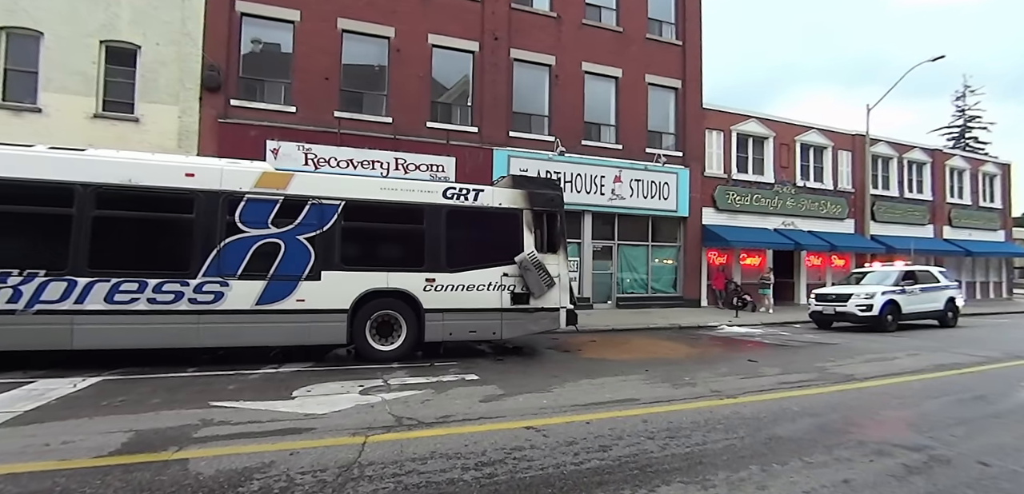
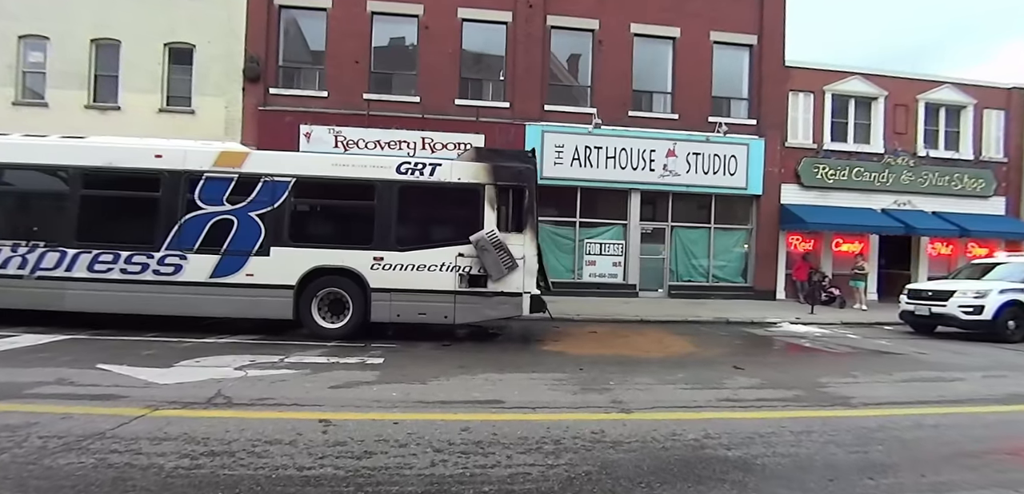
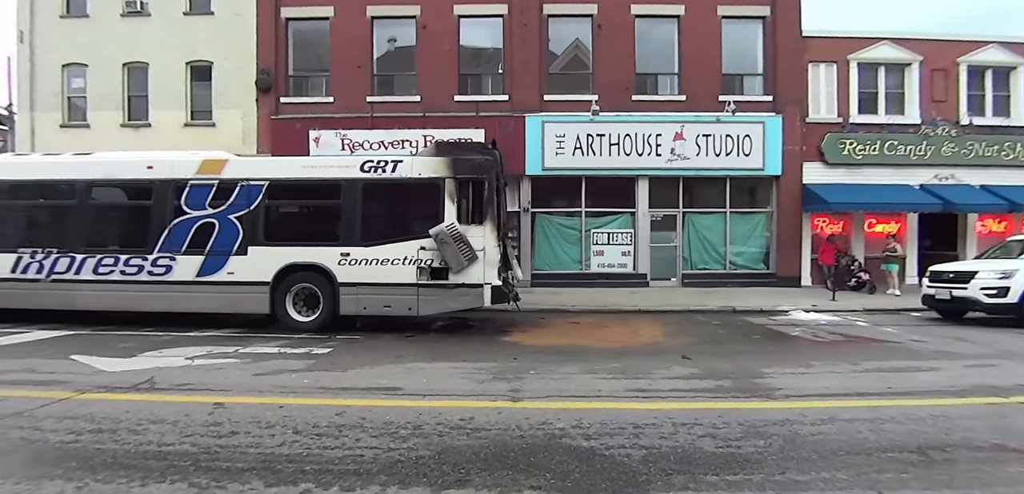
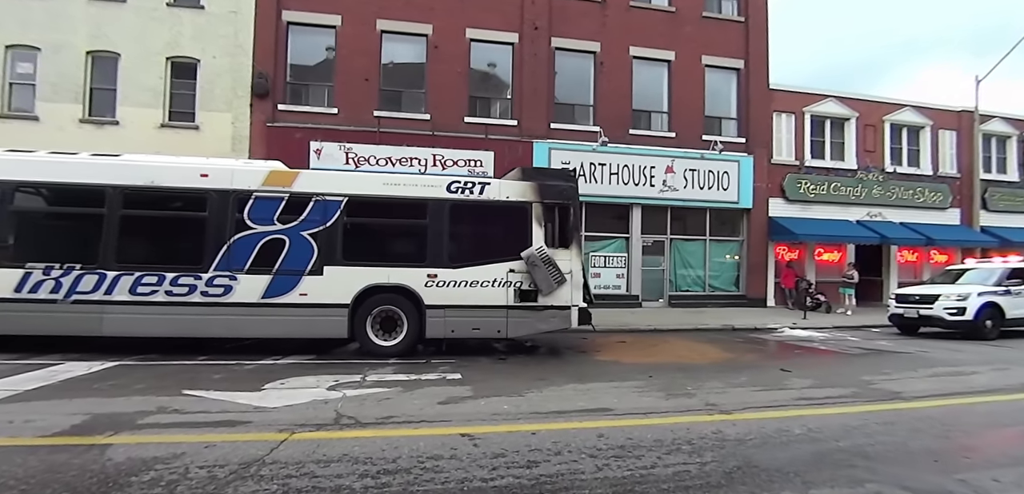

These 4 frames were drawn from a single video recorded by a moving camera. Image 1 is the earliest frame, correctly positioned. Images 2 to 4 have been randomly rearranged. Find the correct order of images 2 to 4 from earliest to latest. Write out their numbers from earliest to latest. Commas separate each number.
4, 2, 3
